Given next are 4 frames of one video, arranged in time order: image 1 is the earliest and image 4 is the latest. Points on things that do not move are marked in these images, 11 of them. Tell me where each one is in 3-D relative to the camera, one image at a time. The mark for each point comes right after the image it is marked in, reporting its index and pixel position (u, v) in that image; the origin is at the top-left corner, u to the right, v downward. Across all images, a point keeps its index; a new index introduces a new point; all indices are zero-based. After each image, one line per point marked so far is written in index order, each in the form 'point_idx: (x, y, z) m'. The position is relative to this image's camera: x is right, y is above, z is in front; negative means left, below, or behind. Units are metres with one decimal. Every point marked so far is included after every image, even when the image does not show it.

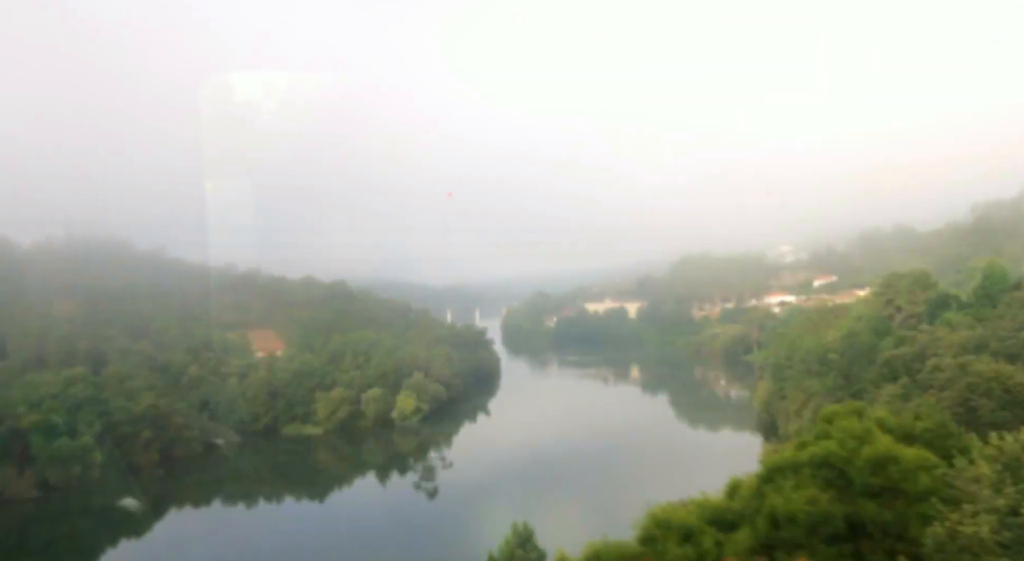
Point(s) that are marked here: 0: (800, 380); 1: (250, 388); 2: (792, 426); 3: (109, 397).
0: (+4.6, -1.6, +11.5) m
1: (-5.8, -2.4, +16.2) m
2: (+4.0, -2.1, +10.3) m
3: (-7.2, -2.1, +13.3) m
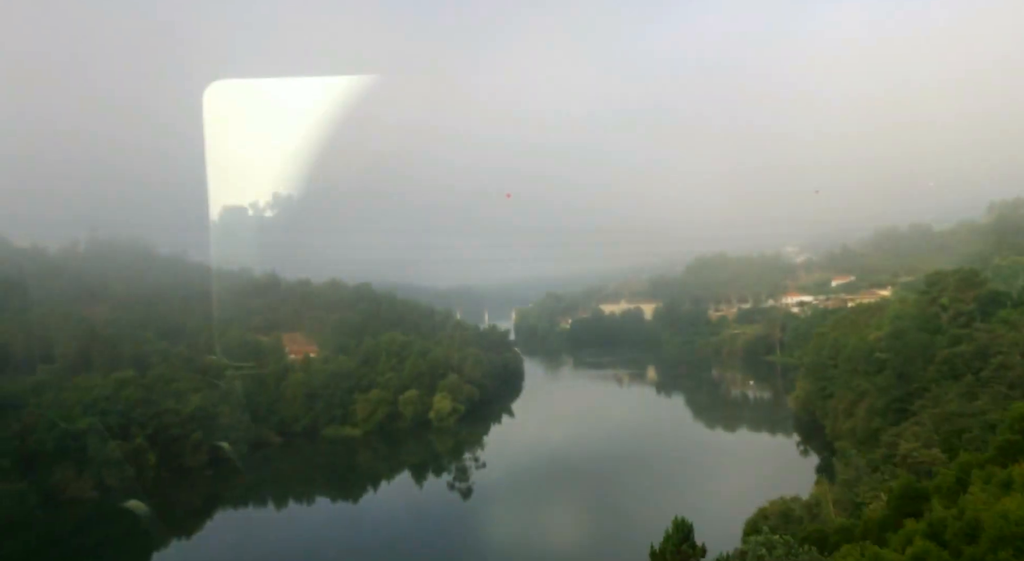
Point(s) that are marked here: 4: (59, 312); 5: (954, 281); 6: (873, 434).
0: (+5.4, -1.6, +11.6) m
1: (-5.0, -2.4, +16.3) m
2: (+4.8, -2.1, +10.4) m
3: (-6.4, -2.2, +13.4) m
4: (-8.4, -0.6, +13.5) m
5: (+6.8, 0.0, +11.3) m
6: (+4.7, -2.0, +9.4) m
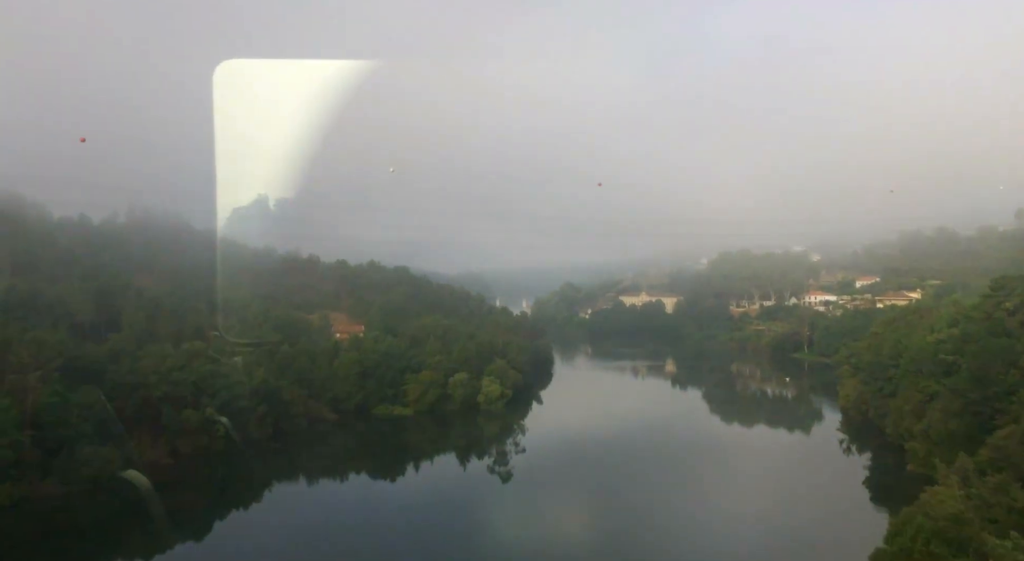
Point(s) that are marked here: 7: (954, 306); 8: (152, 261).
0: (+6.5, -1.6, +11.9) m
1: (-3.9, -2.0, +16.6) m
2: (+5.9, -2.1, +10.7) m
3: (-5.3, -1.7, +13.7) m
4: (-7.2, 0.0, +13.7) m
5: (+8.0, -0.1, +11.5) m
6: (+5.8, -2.0, +9.6) m
7: (+8.4, -0.5, +13.8) m
8: (-6.8, +0.4, +14.4) m
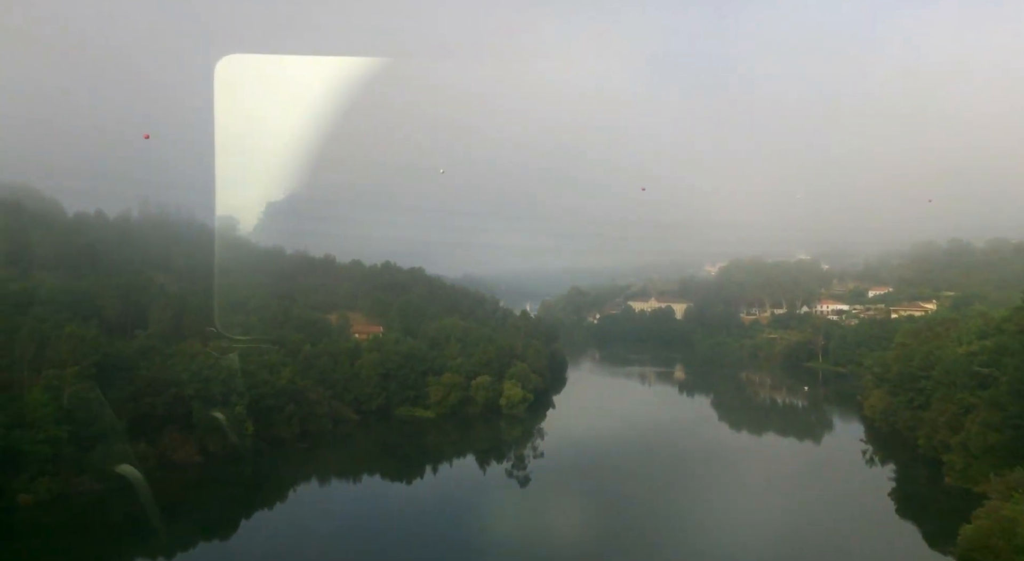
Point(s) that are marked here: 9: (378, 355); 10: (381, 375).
0: (+7.0, -1.8, +11.8) m
1: (-3.4, -2.0, +16.5) m
2: (+6.4, -2.3, +10.7) m
3: (-4.8, -1.7, +13.6) m
4: (-6.7, 0.0, +13.6) m
5: (+8.5, -0.3, +11.5) m
6: (+6.3, -2.2, +9.6) m
7: (+8.9, -0.7, +13.8) m
8: (-6.3, +0.4, +14.3) m
9: (-3.4, -1.8, +16.9) m
10: (-3.1, -2.2, +16.8) m
